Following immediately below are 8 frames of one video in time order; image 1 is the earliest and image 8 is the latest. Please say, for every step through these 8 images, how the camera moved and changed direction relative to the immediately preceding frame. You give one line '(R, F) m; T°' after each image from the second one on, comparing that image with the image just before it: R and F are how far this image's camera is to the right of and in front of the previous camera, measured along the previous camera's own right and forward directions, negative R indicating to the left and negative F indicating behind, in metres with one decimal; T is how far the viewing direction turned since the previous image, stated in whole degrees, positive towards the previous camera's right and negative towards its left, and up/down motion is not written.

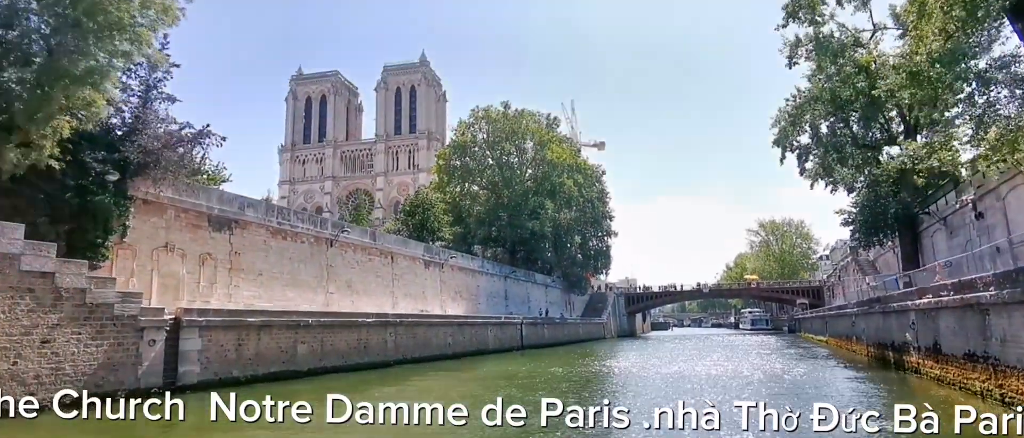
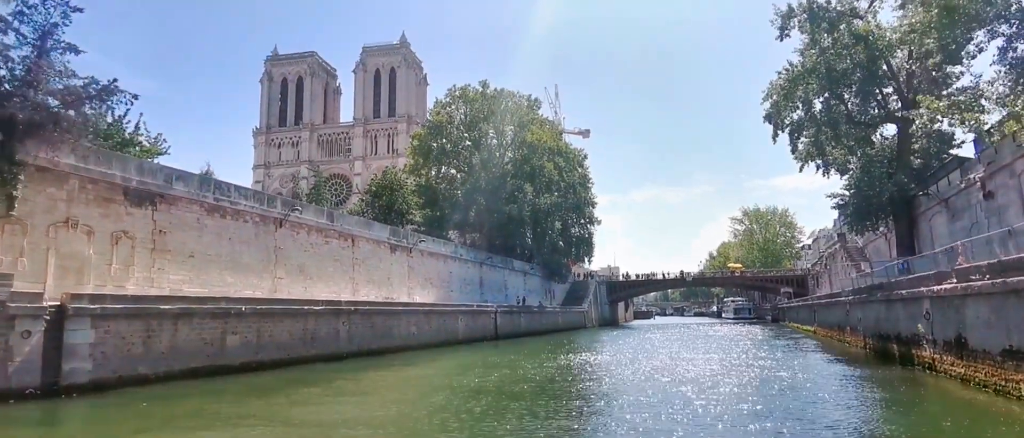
(+0.6, +2.3) m; +1°
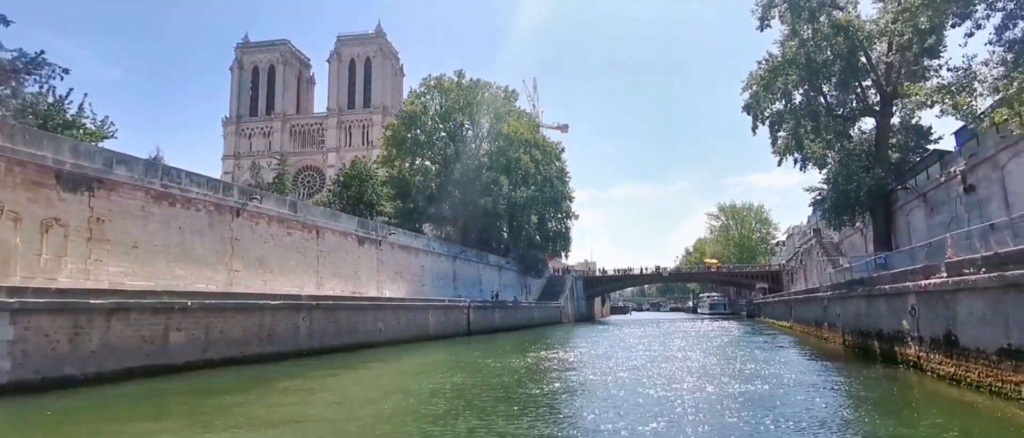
(+0.3, +1.0) m; +2°
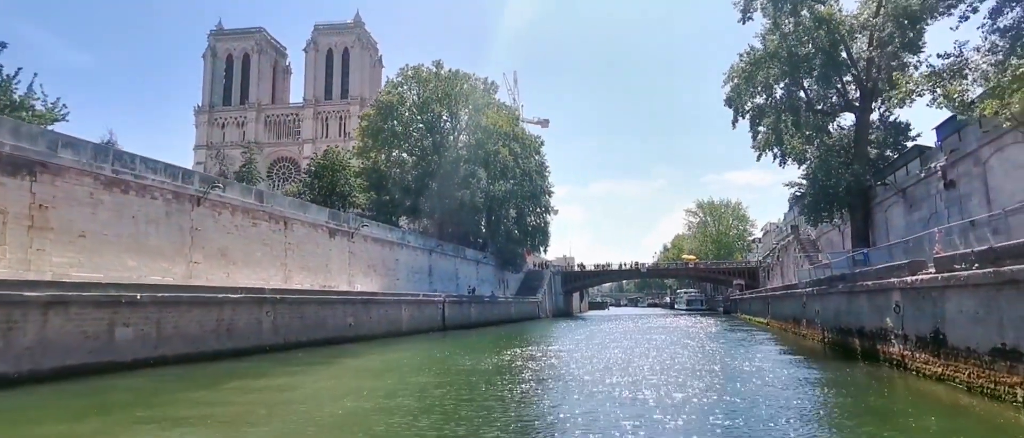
(+0.2, +0.7) m; +2°
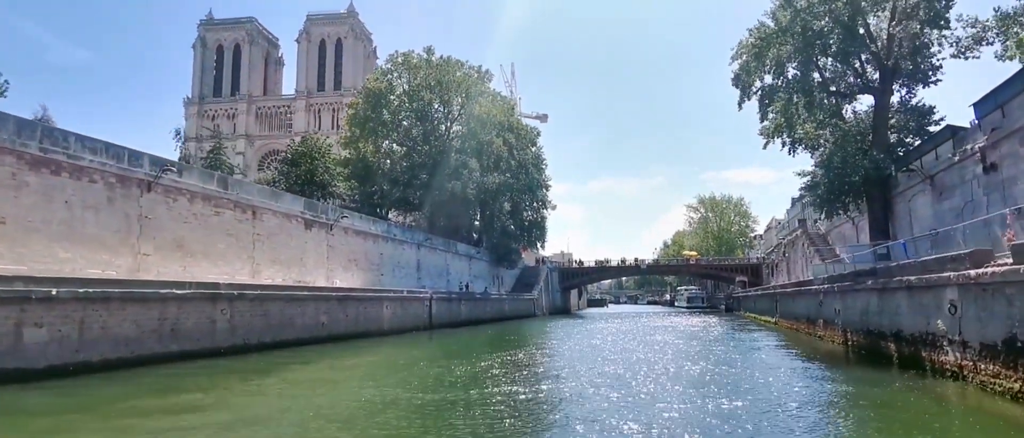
(+0.4, +2.2) m; 0°
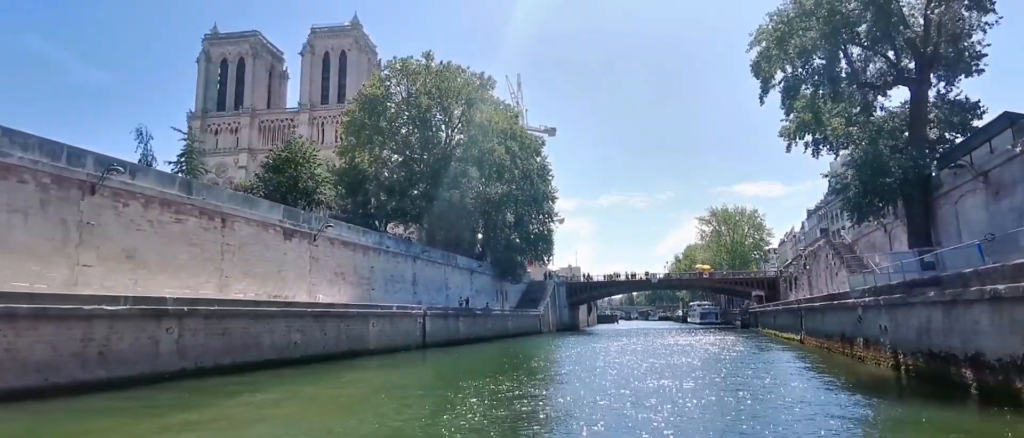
(+0.5, +2.5) m; -1°
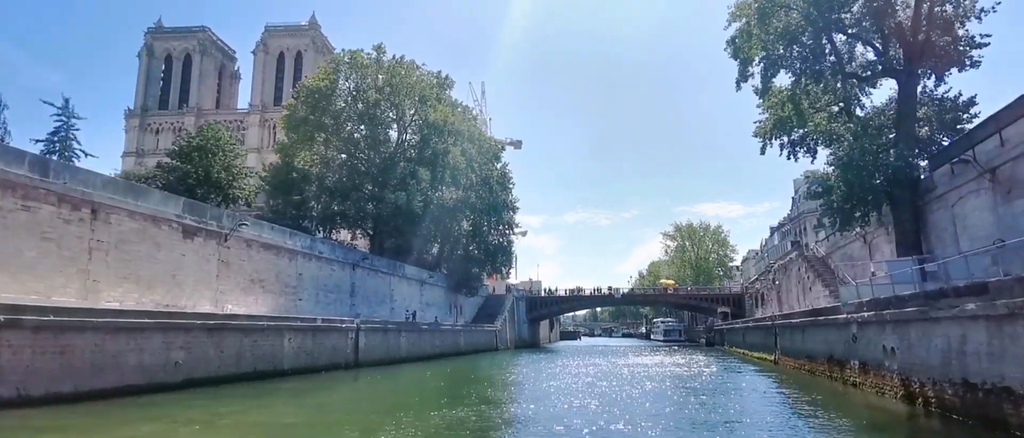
(+0.8, +3.3) m; +3°
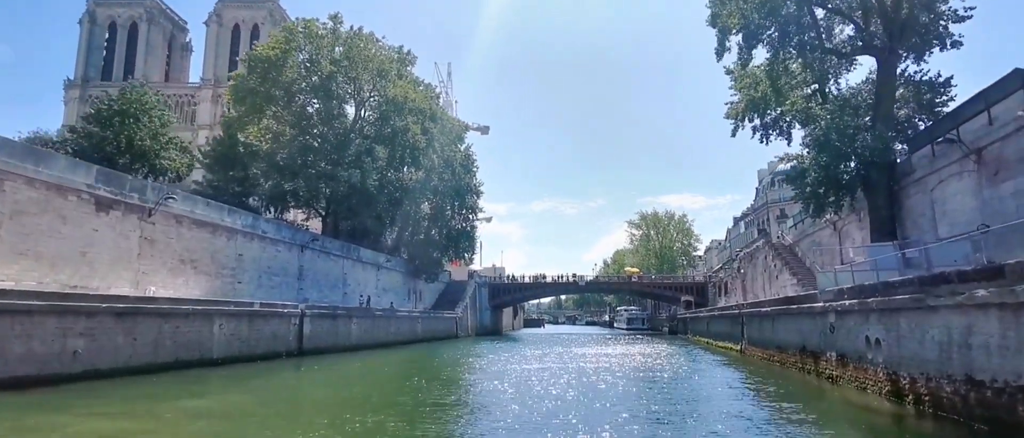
(+0.3, +1.6) m; +3°
